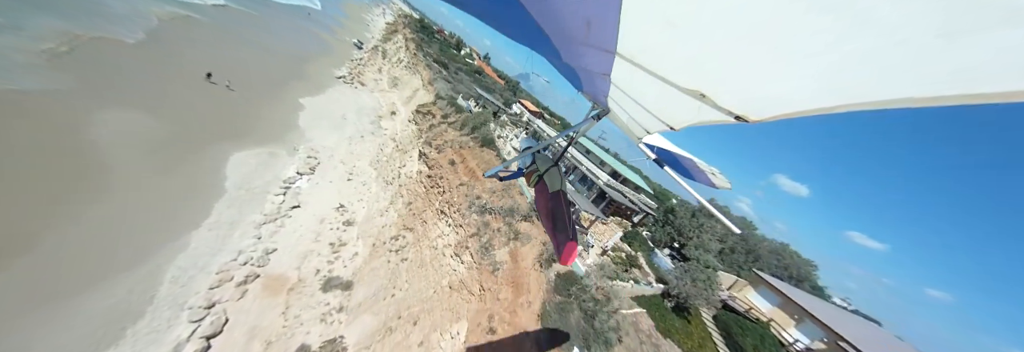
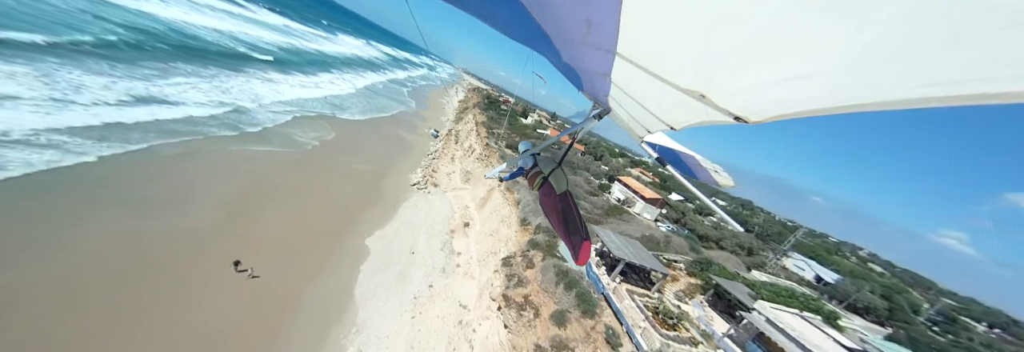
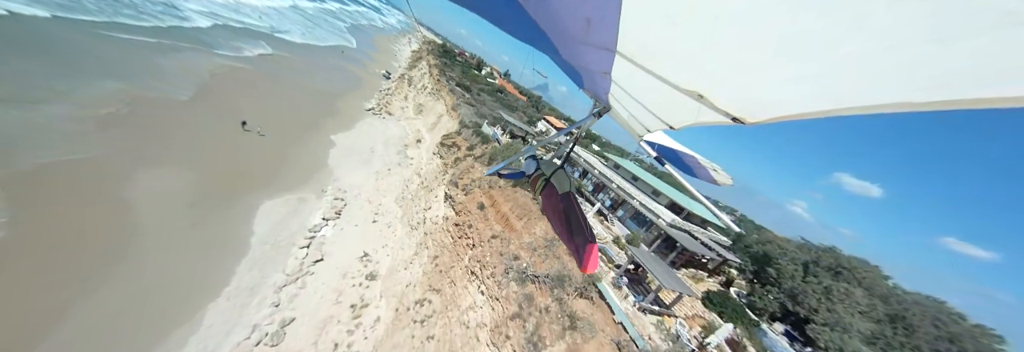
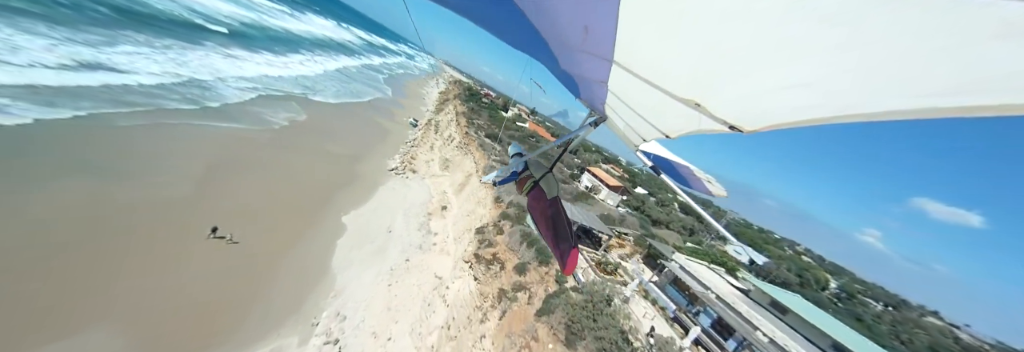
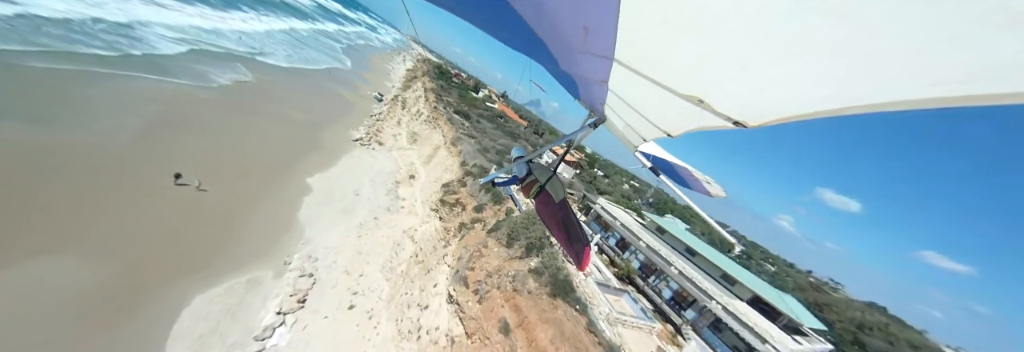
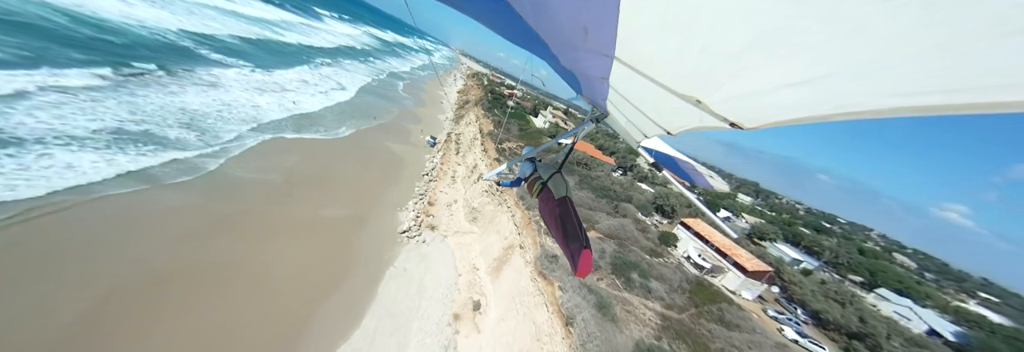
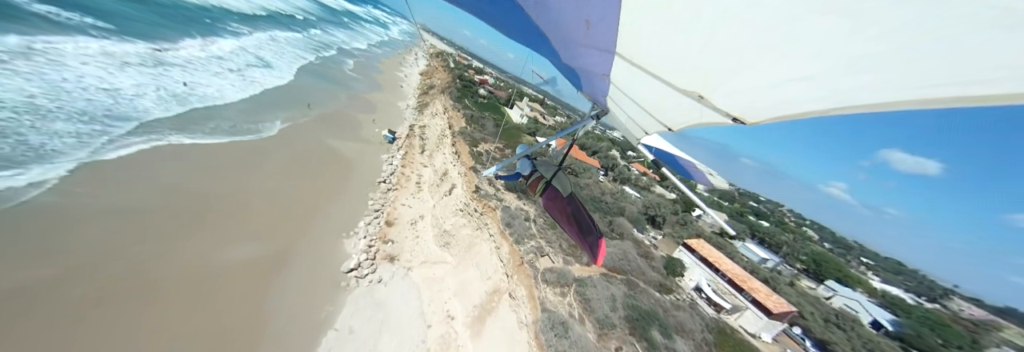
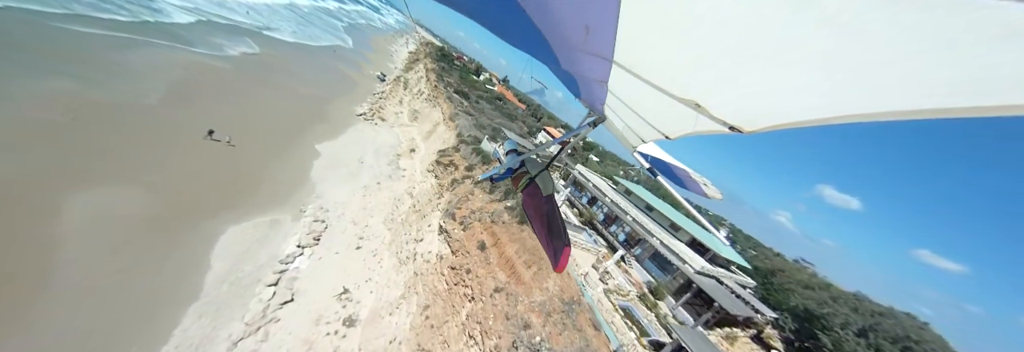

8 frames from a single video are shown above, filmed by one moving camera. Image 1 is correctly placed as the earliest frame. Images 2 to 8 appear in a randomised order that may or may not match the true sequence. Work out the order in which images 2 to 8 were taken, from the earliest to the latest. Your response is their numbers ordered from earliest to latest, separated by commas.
3, 8, 5, 4, 2, 6, 7
